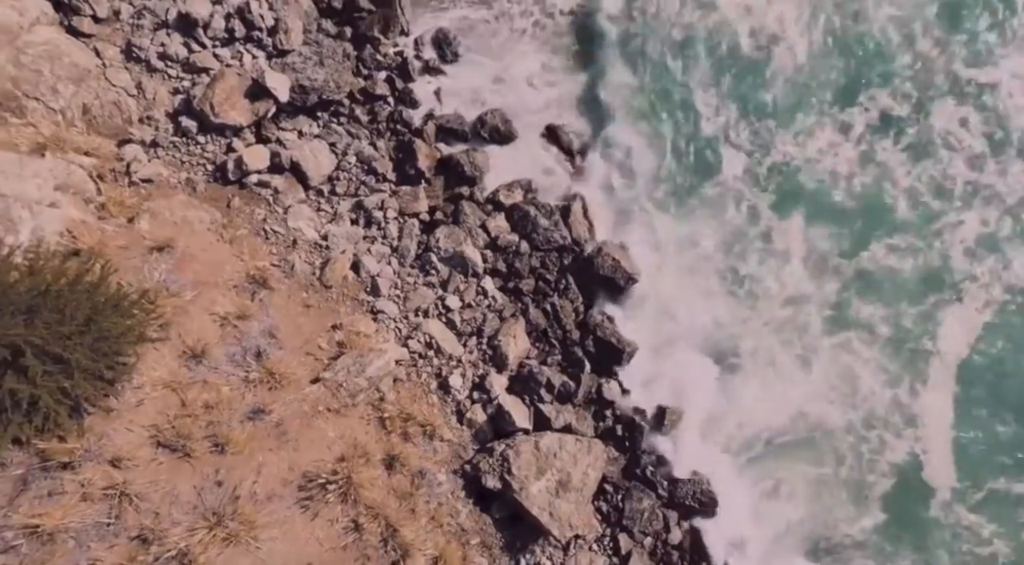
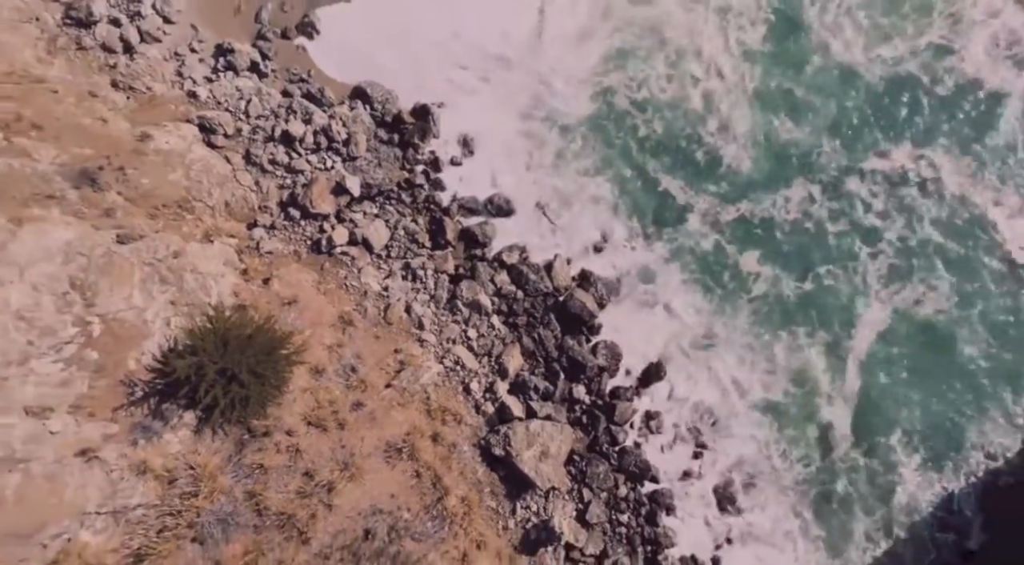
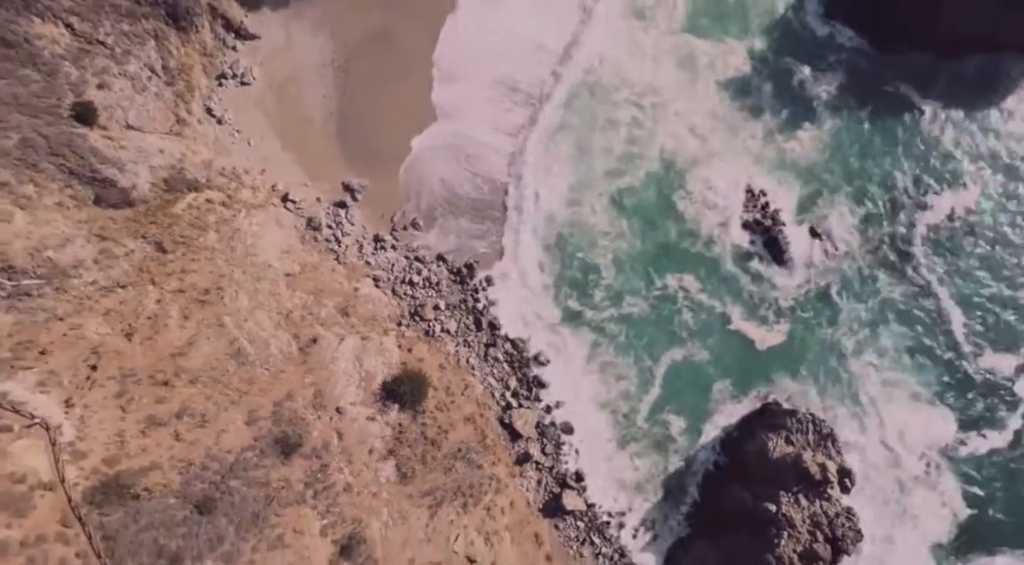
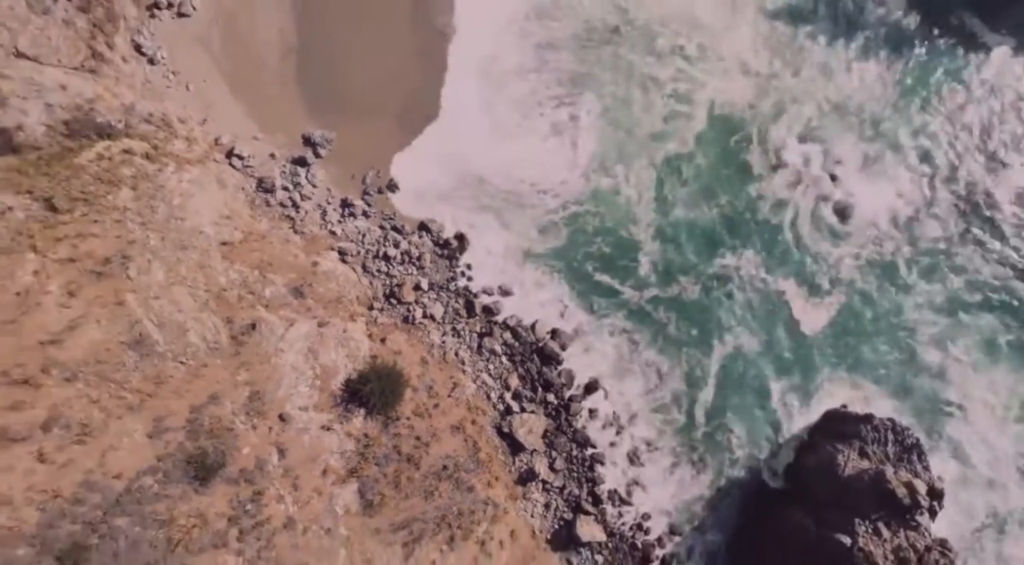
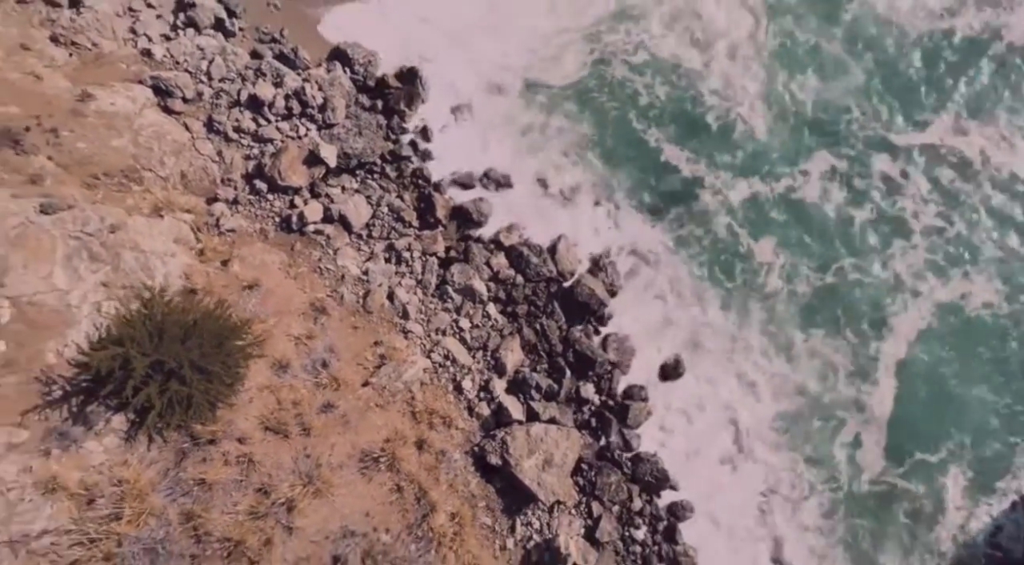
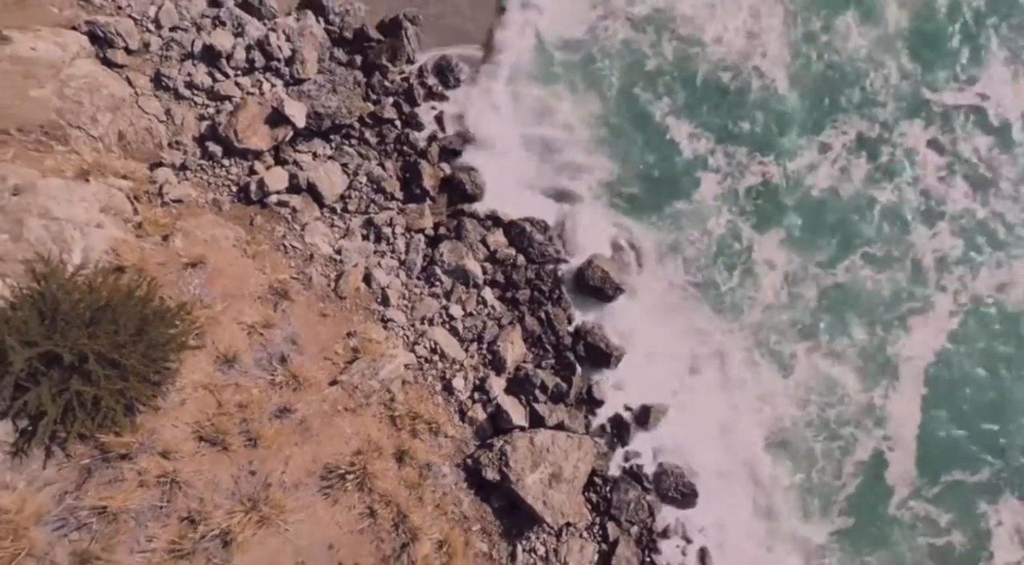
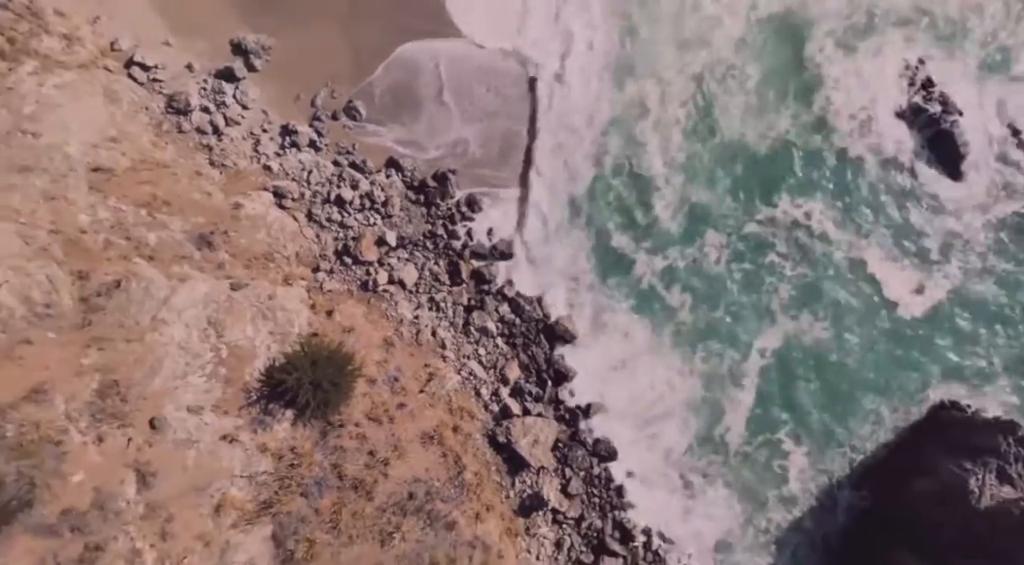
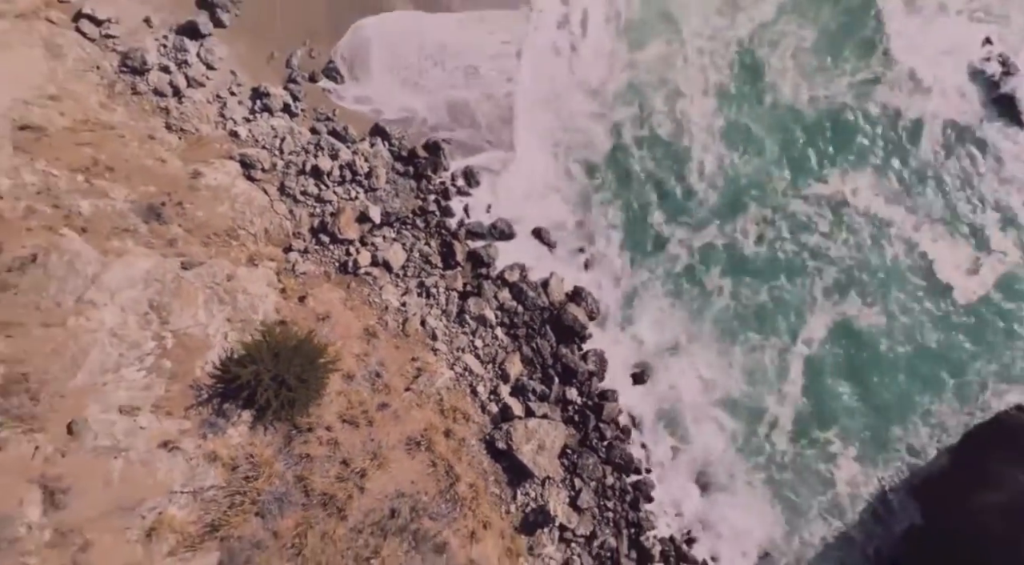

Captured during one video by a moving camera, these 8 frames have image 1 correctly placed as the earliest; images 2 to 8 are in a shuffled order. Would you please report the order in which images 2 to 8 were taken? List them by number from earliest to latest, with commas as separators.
6, 5, 2, 8, 7, 4, 3
